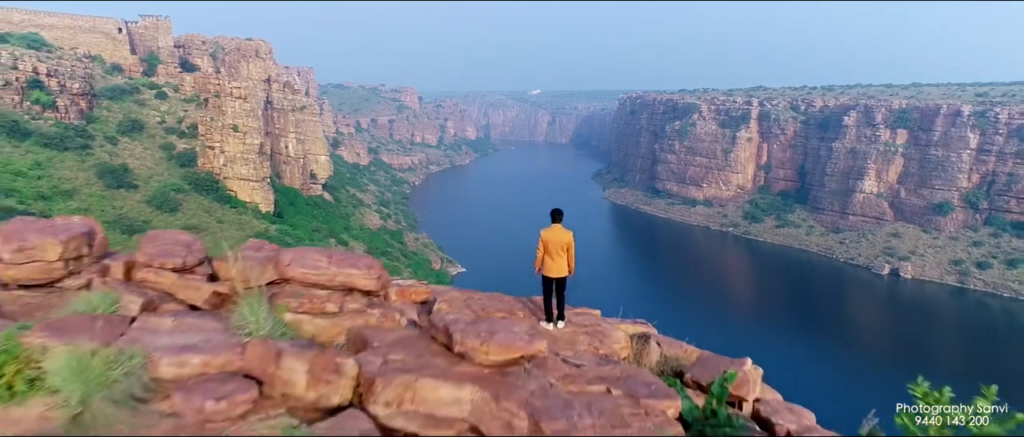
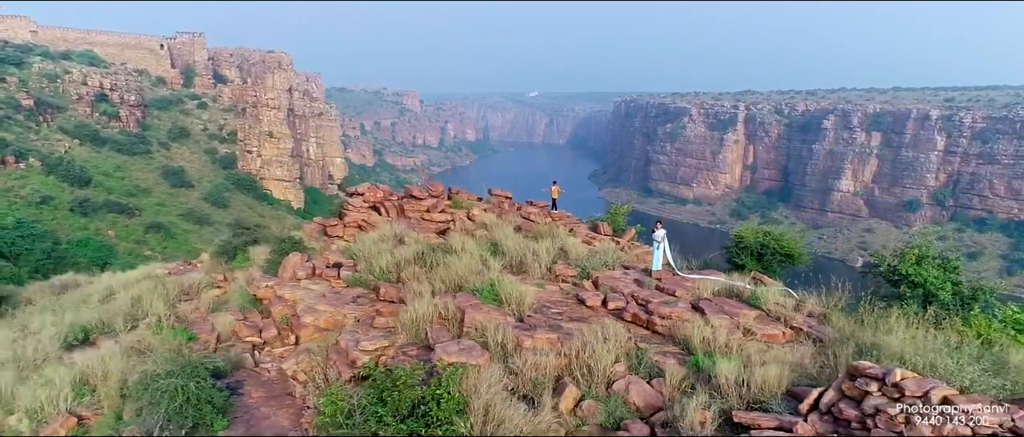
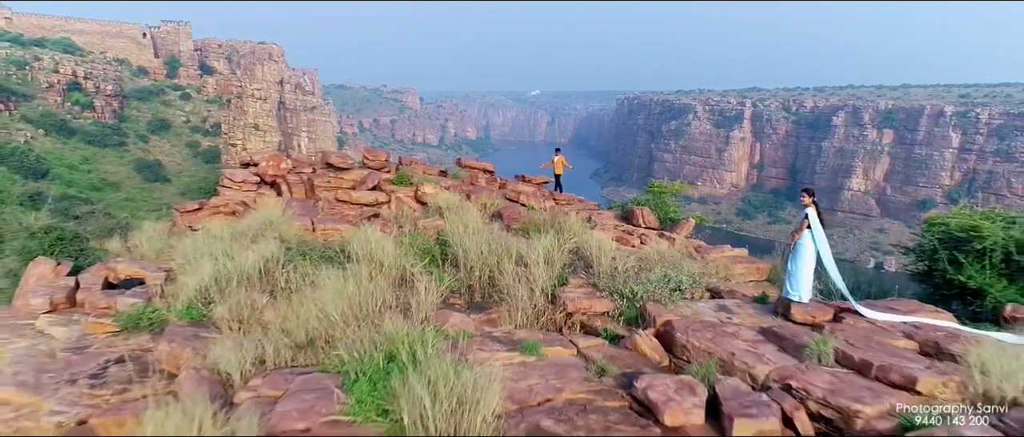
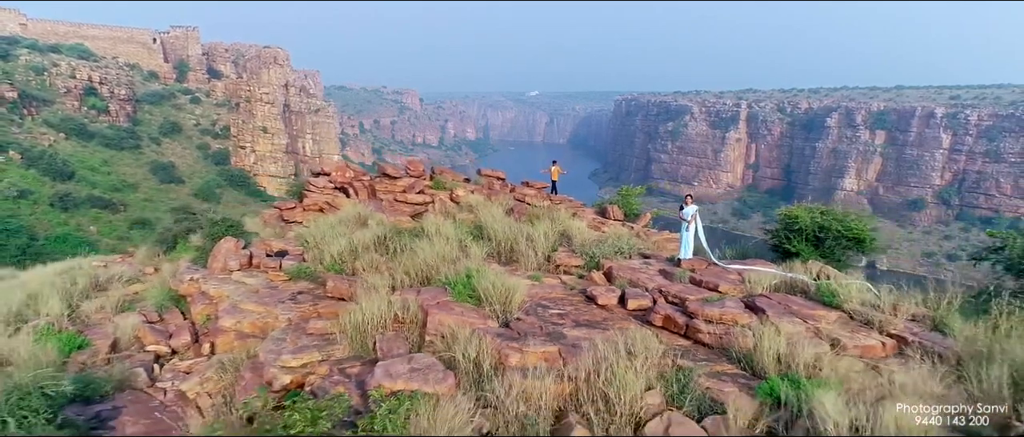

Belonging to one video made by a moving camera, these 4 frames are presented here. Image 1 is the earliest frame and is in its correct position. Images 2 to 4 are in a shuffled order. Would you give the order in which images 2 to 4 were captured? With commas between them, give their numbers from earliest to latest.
3, 4, 2
